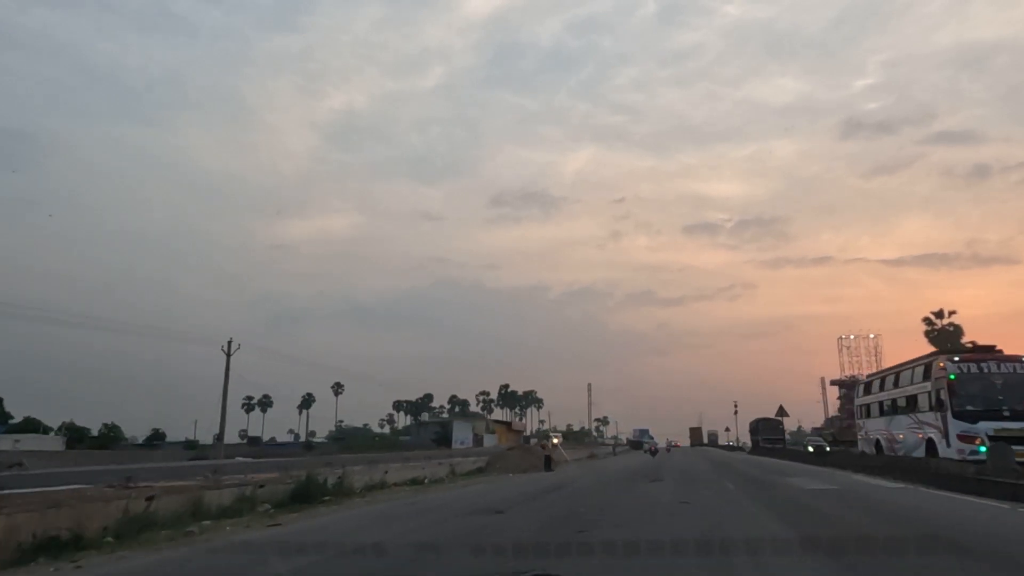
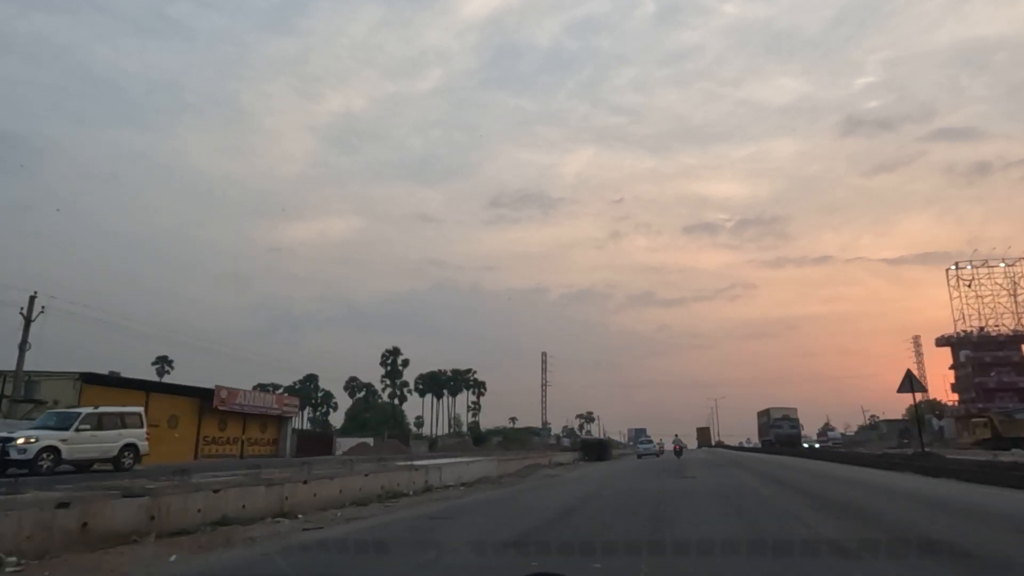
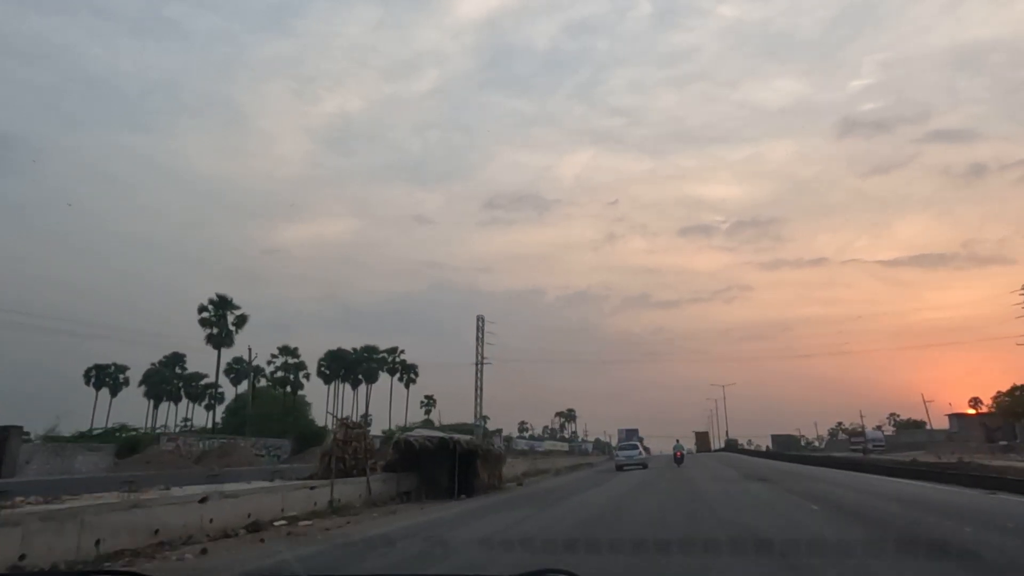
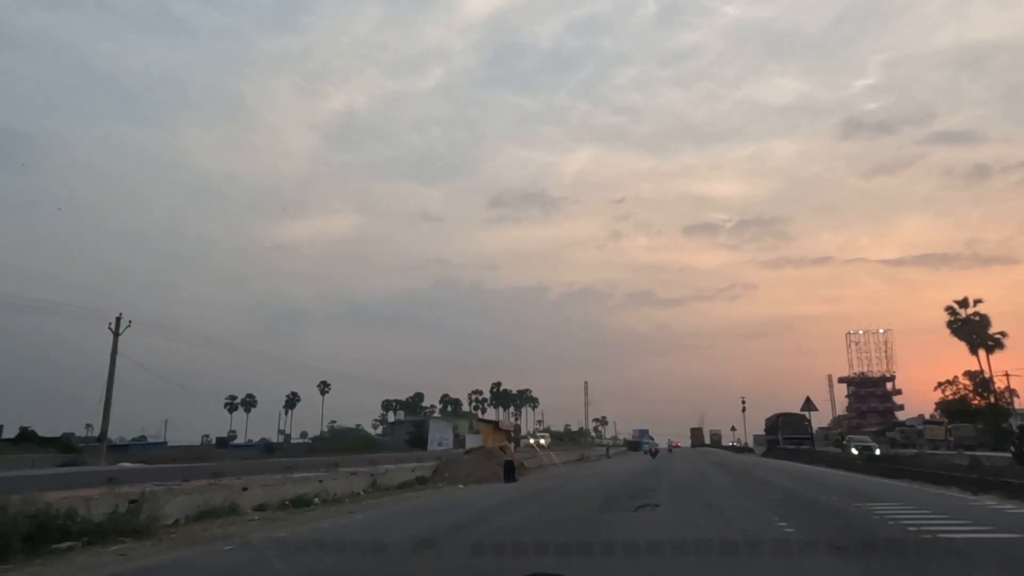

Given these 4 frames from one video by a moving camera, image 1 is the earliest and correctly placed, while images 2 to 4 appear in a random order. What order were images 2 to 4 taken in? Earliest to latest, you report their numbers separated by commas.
4, 2, 3
